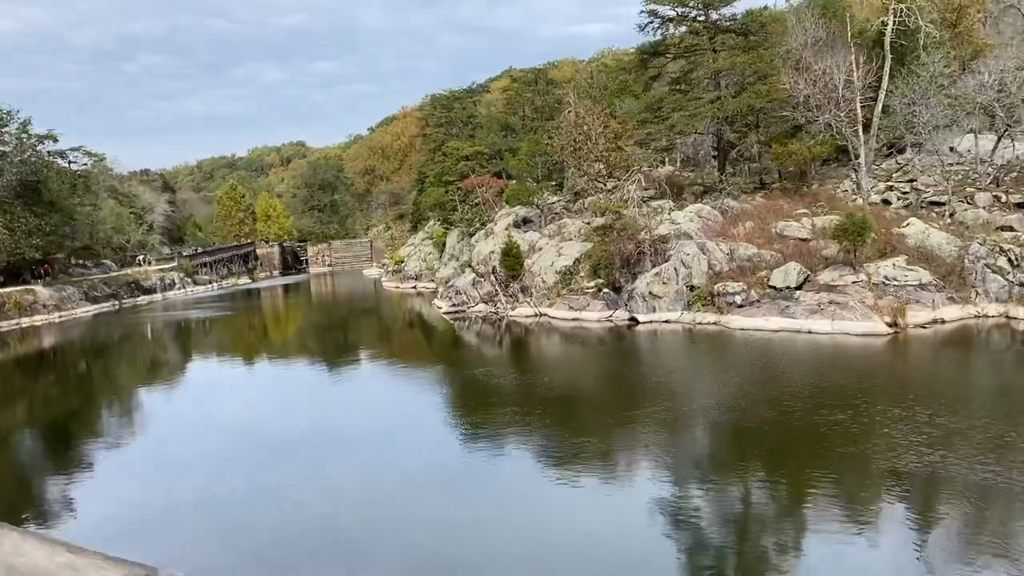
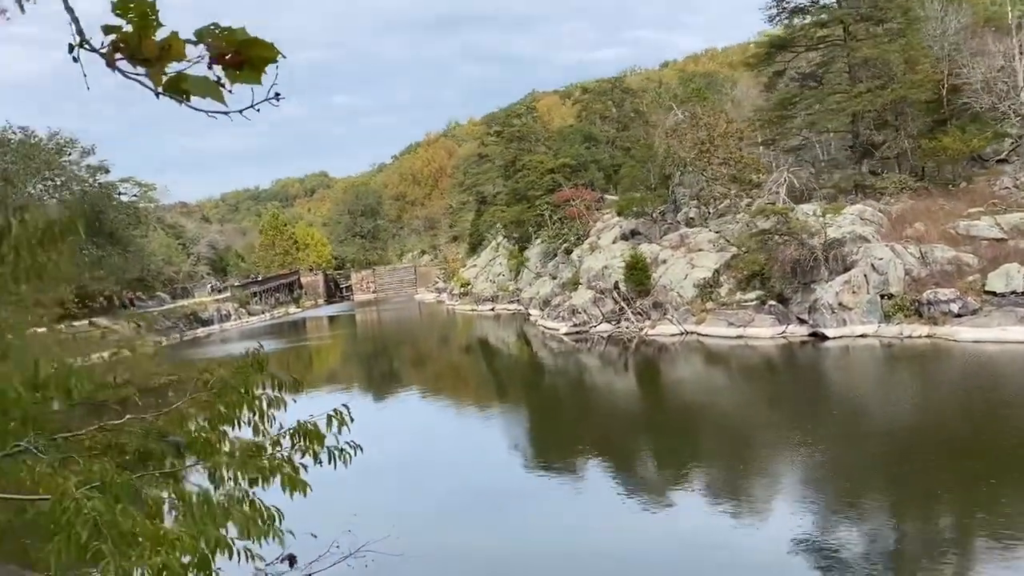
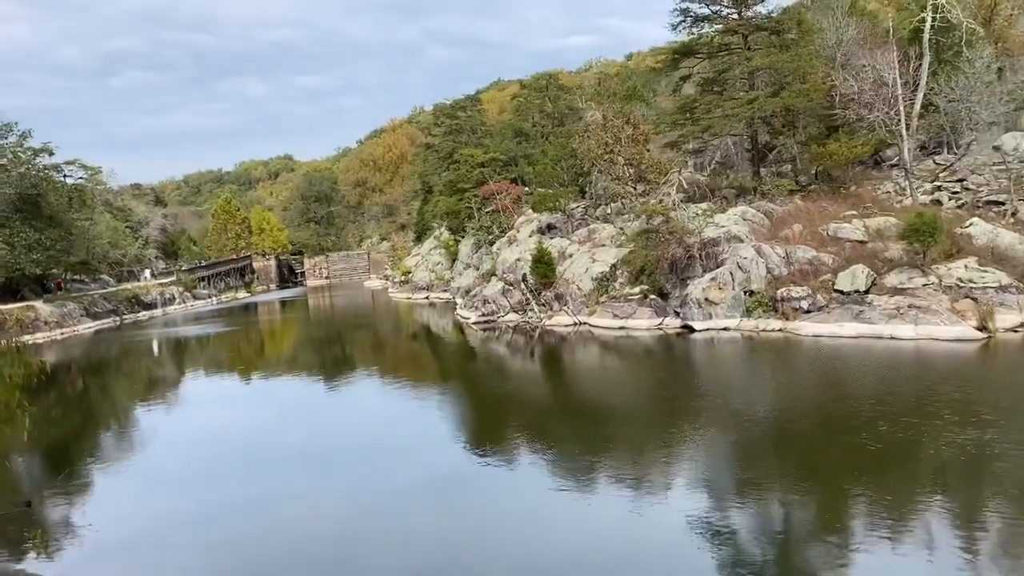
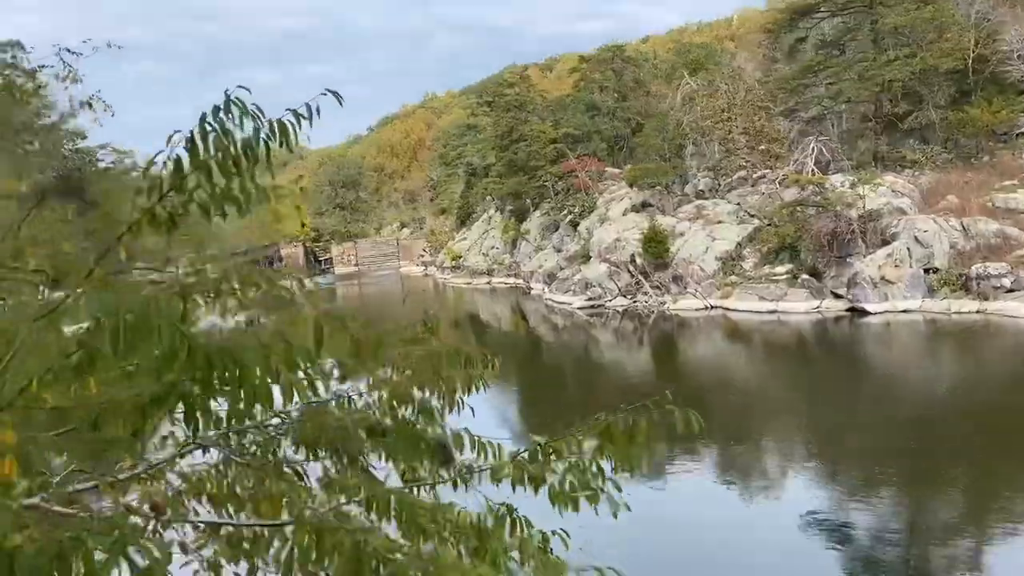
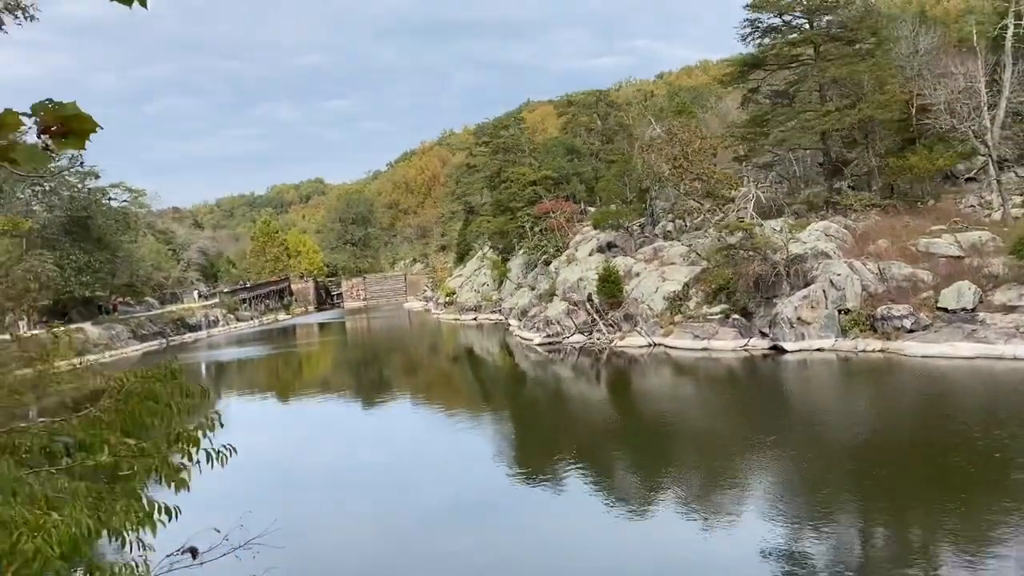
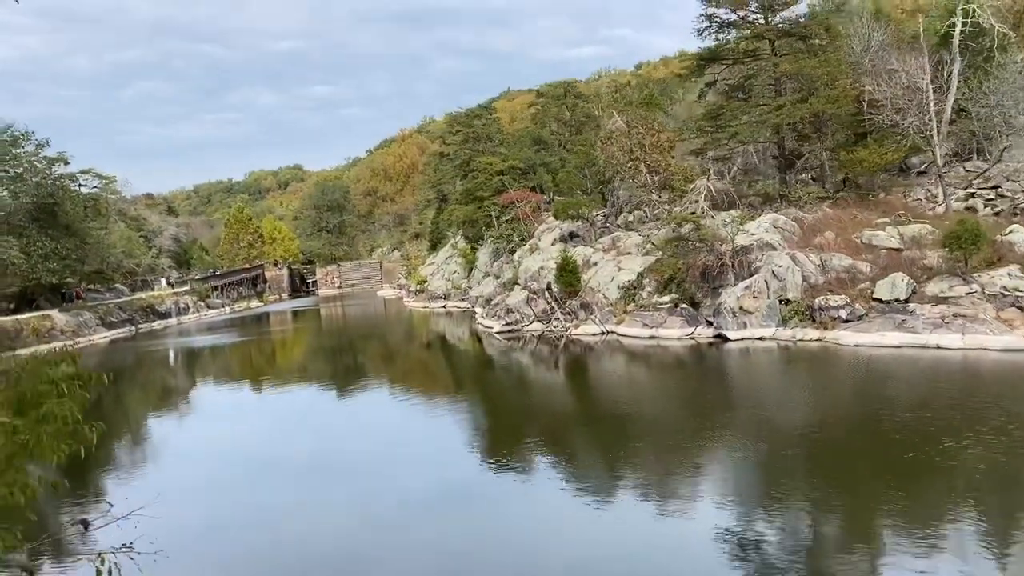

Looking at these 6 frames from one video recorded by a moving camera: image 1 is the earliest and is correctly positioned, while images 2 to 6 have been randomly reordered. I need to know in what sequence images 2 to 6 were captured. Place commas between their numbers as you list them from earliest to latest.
3, 6, 5, 2, 4
